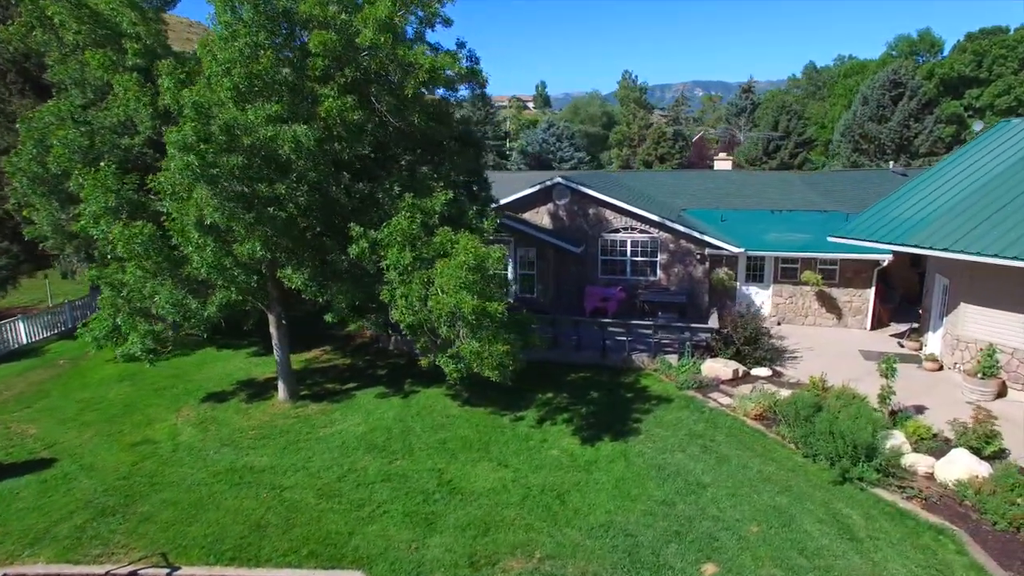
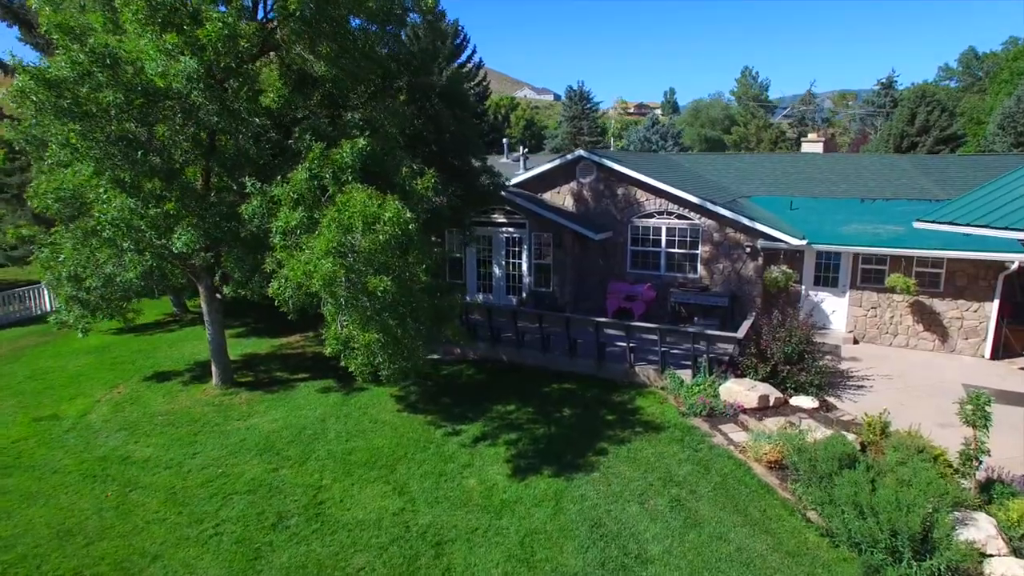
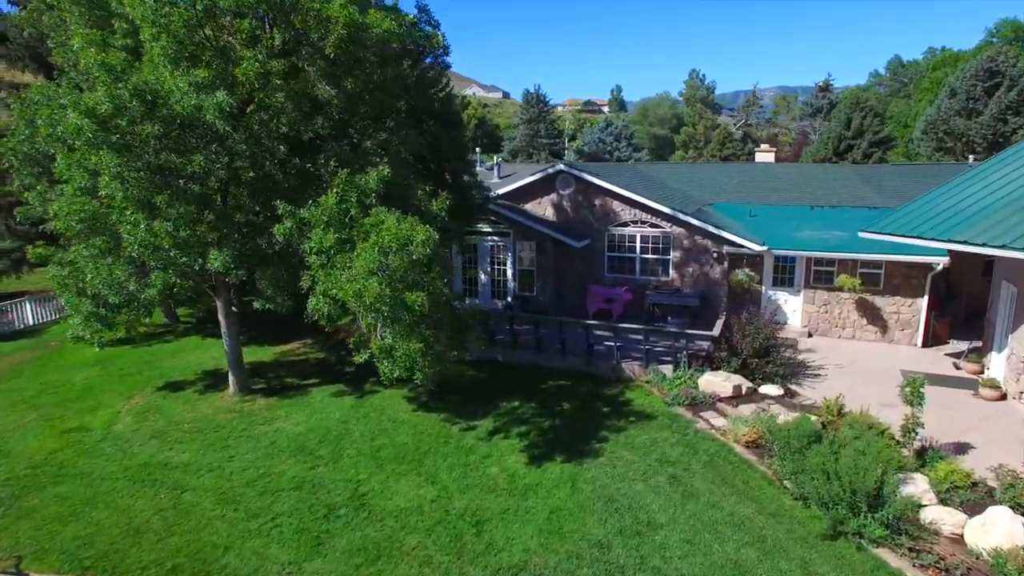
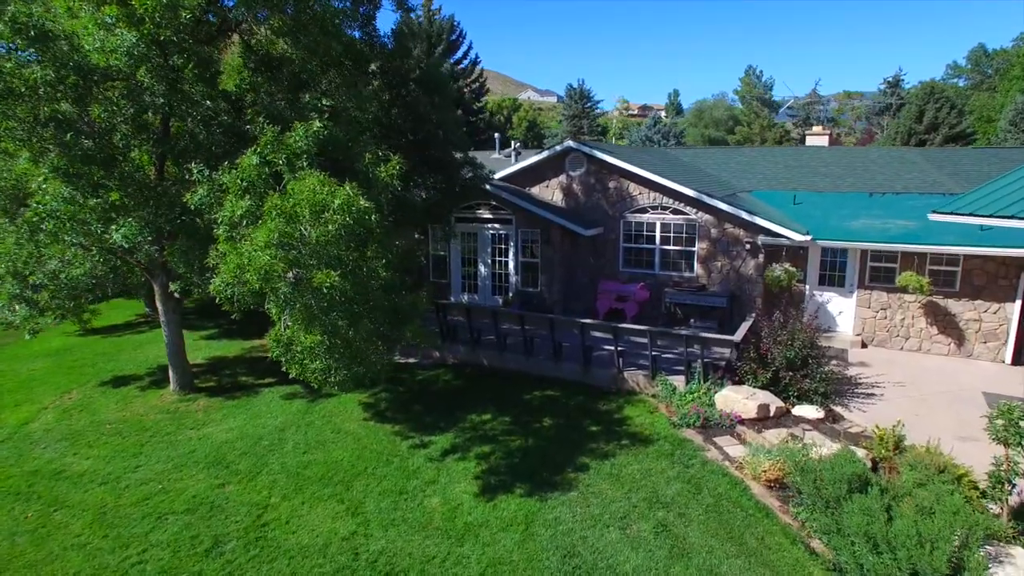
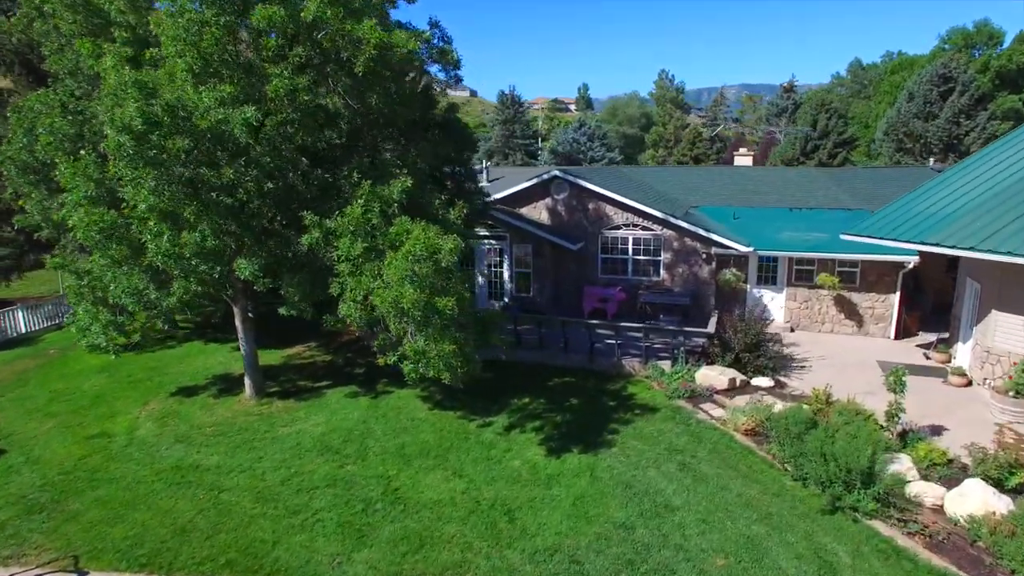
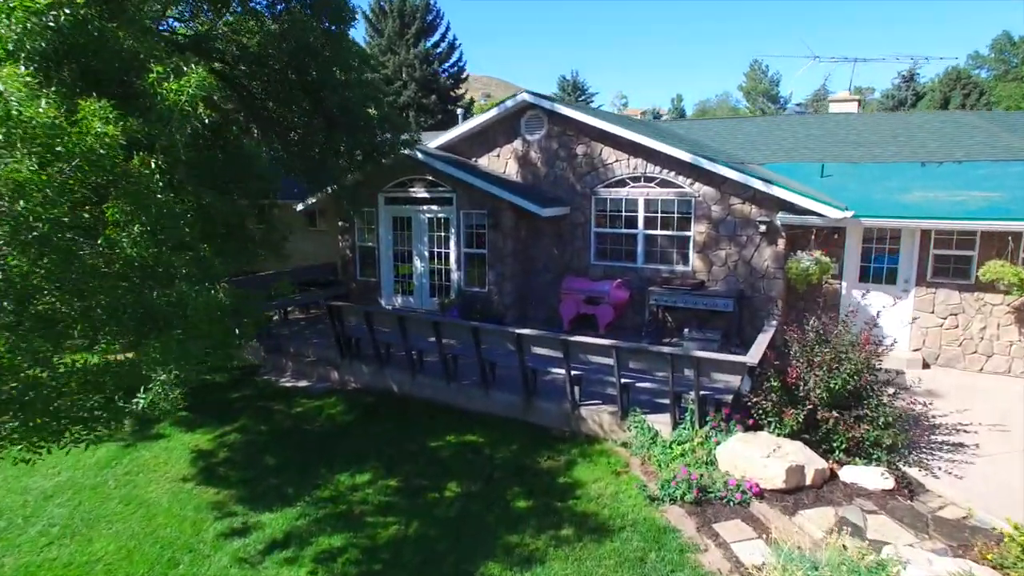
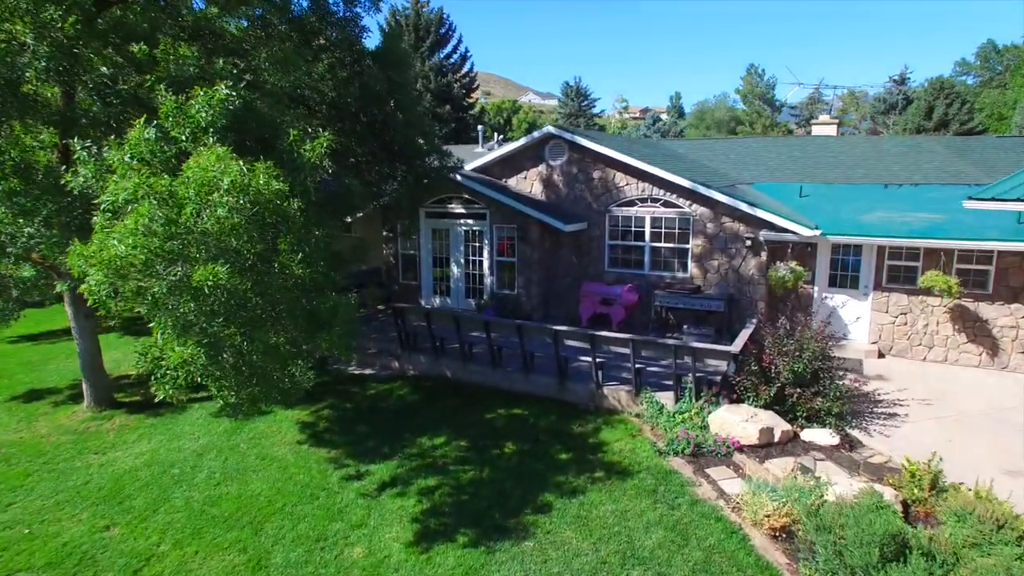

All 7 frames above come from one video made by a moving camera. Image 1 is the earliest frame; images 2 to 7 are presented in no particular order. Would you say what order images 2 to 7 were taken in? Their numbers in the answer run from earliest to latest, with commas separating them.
5, 3, 2, 4, 7, 6
